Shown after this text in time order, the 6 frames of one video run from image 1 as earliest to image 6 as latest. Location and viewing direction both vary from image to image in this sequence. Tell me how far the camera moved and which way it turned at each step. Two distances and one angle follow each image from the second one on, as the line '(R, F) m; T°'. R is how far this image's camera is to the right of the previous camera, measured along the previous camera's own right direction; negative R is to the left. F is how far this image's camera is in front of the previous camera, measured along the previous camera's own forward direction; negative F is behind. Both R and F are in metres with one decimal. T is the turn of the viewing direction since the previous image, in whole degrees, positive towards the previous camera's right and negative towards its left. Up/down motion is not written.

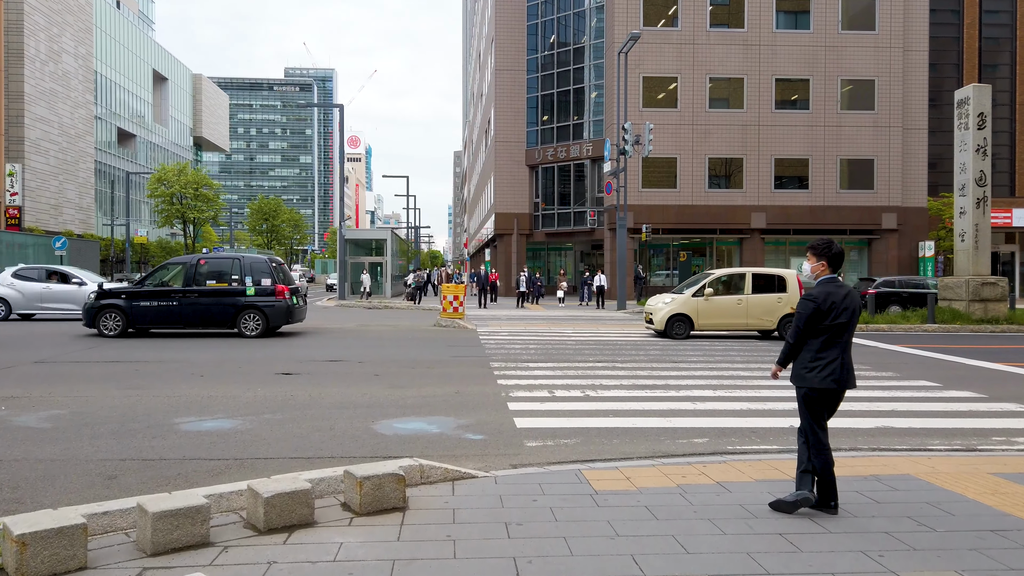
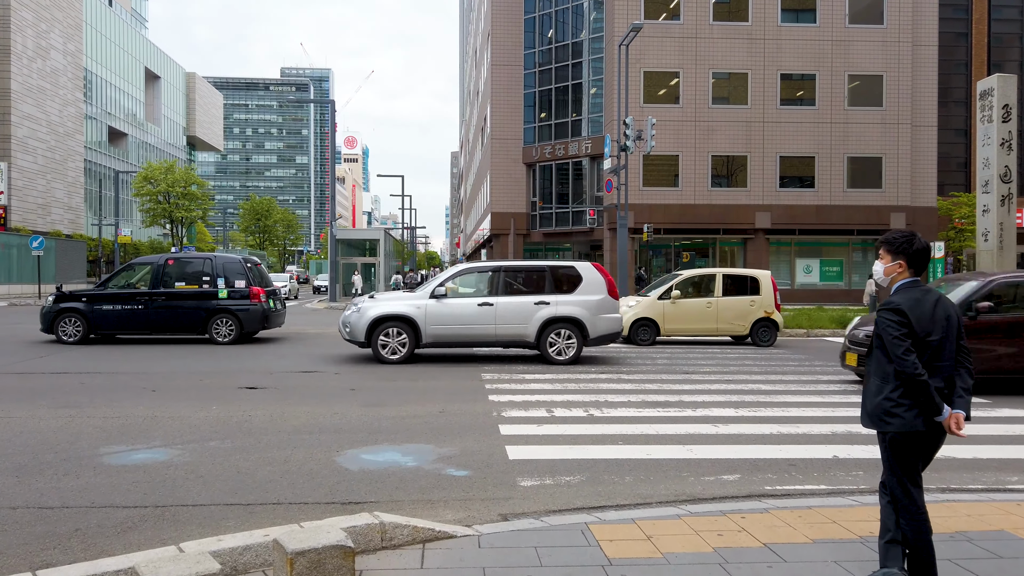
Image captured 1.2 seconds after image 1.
(+0.1, +1.2) m; 0°
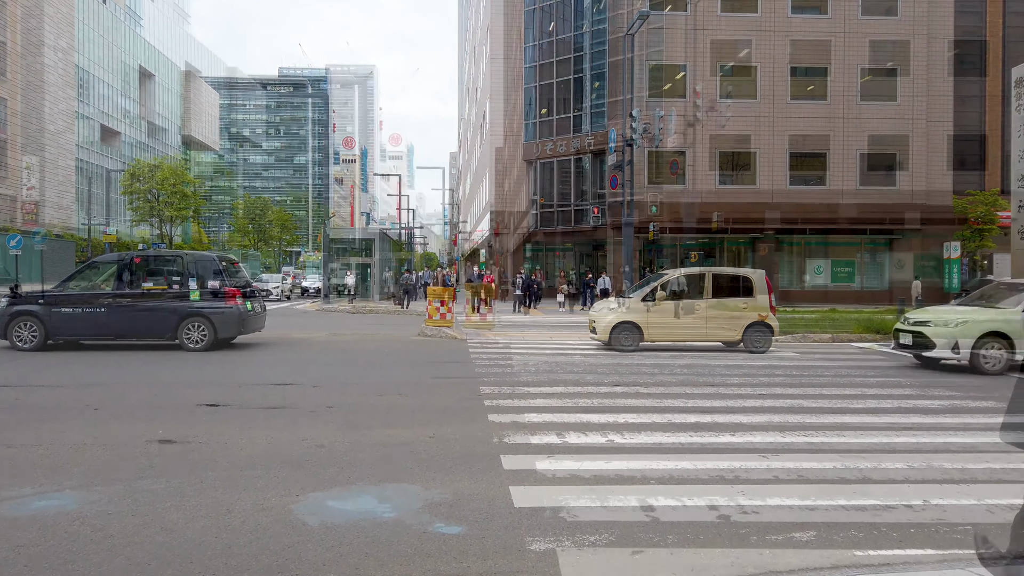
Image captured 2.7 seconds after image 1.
(+0.2, +1.5) m; -3°
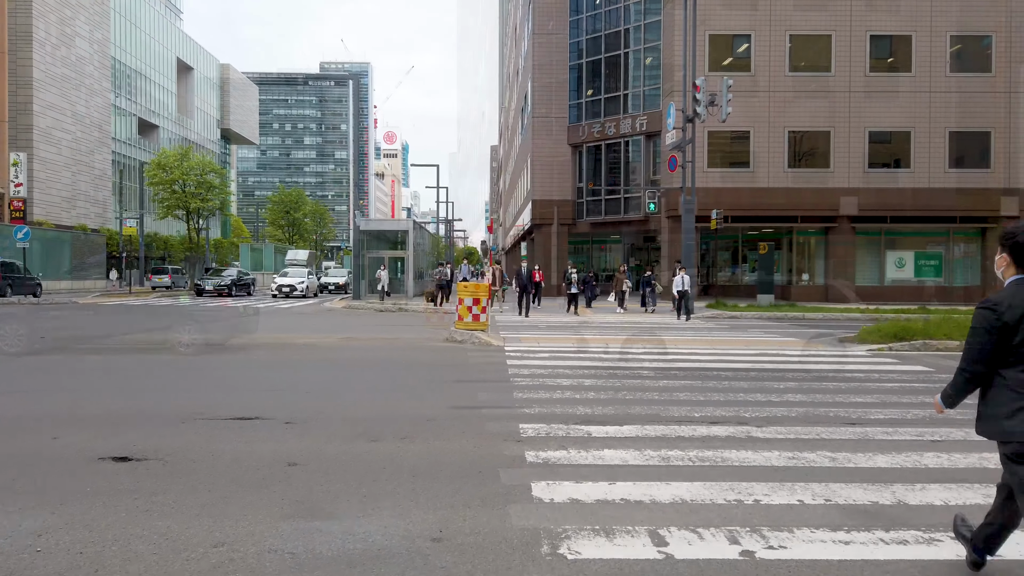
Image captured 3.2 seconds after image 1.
(-0.2, +2.9) m; 0°
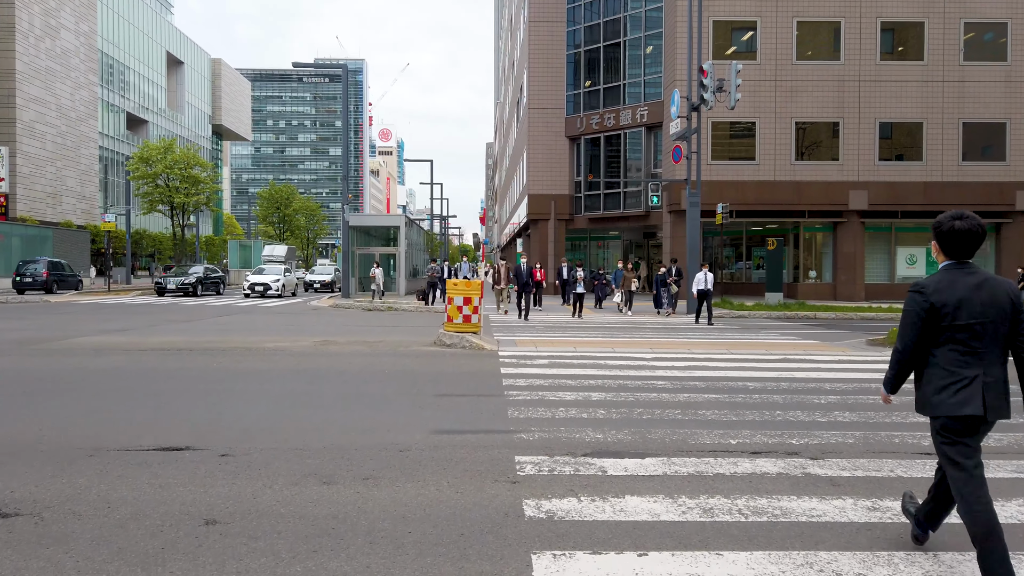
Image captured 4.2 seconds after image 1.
(0.0, +1.4) m; 0°
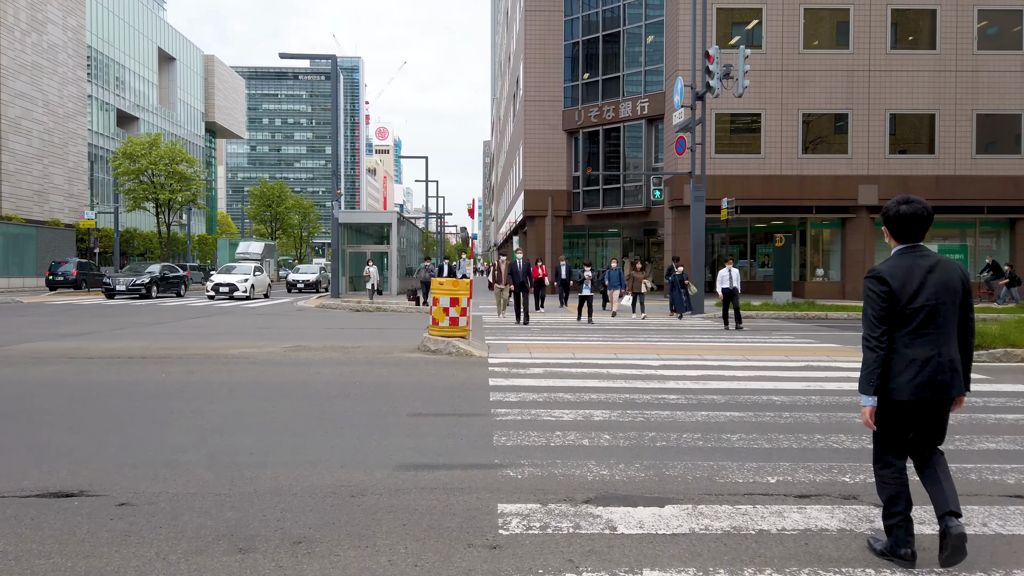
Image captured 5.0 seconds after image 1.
(+0.1, +1.2) m; 0°
